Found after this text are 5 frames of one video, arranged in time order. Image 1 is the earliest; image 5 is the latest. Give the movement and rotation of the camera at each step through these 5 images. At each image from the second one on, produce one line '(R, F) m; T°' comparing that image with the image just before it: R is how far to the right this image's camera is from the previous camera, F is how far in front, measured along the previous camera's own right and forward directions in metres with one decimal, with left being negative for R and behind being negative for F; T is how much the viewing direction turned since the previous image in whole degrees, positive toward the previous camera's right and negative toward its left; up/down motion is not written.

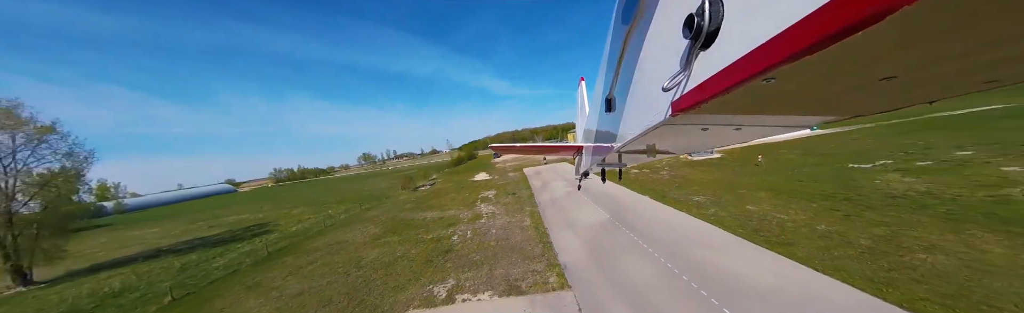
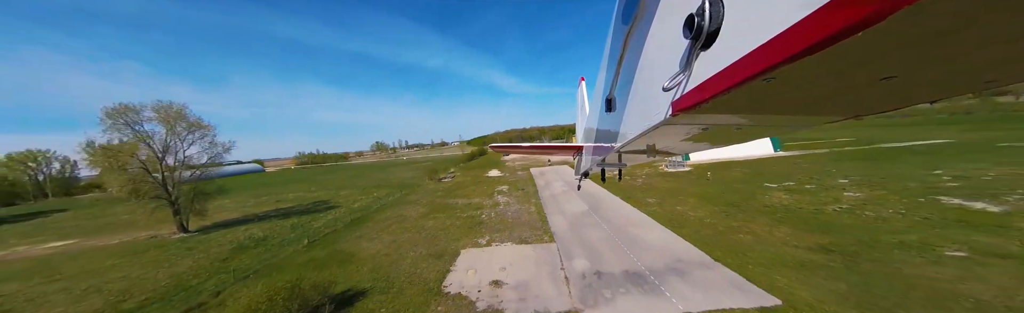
(-0.2, -1.7) m; -1°
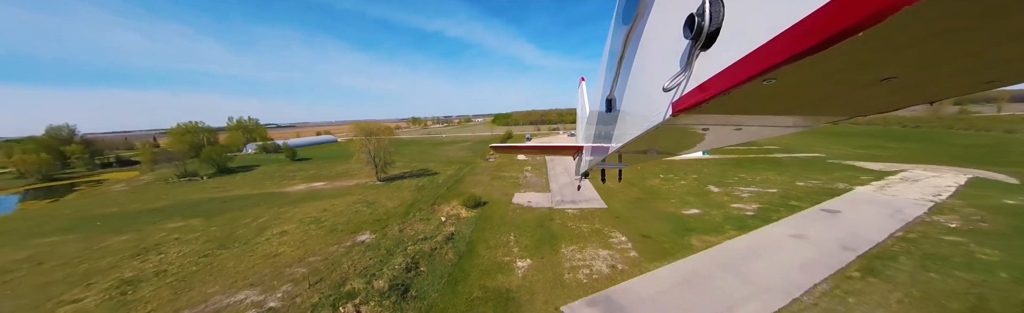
(-0.3, -6.2) m; -4°
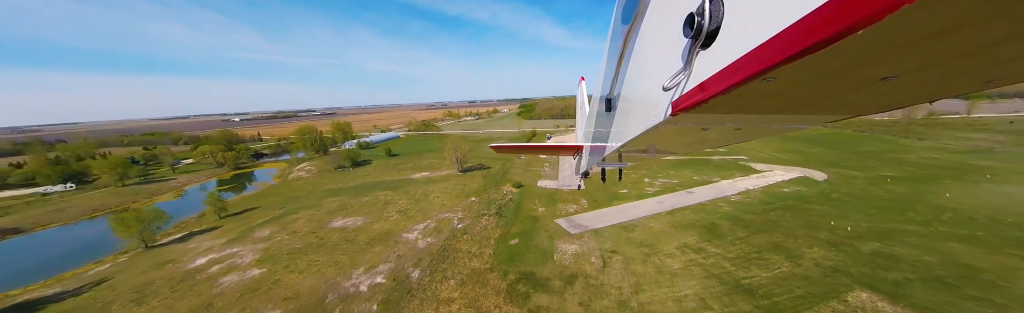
(-0.2, -9.2) m; -5°
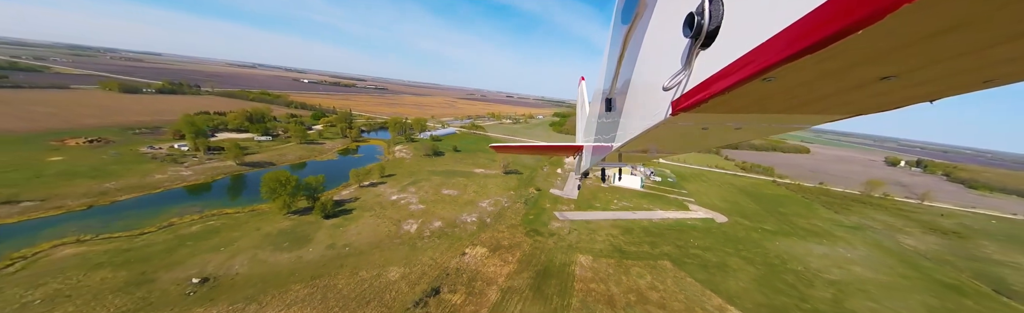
(-0.2, -13.8) m; -6°
